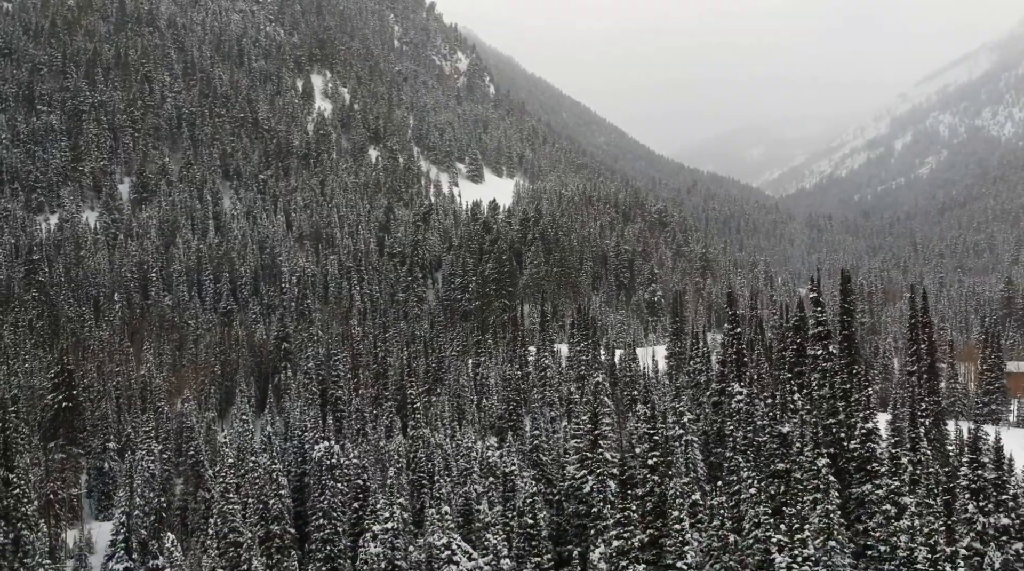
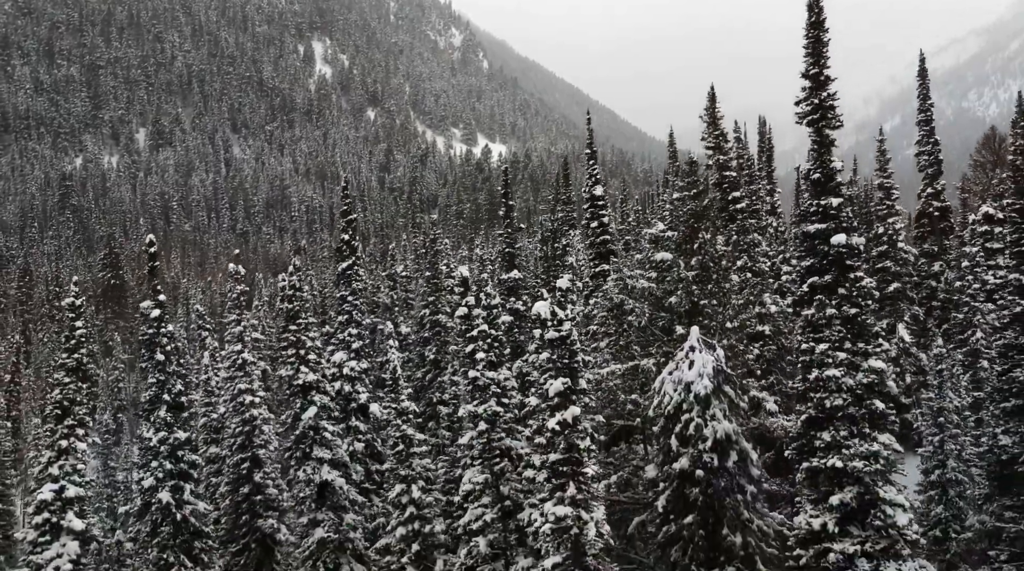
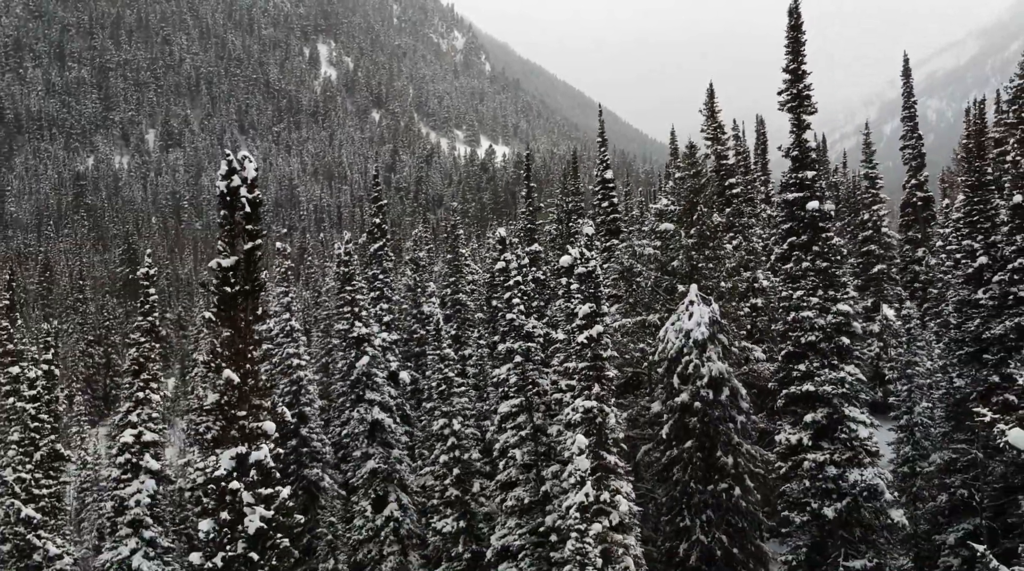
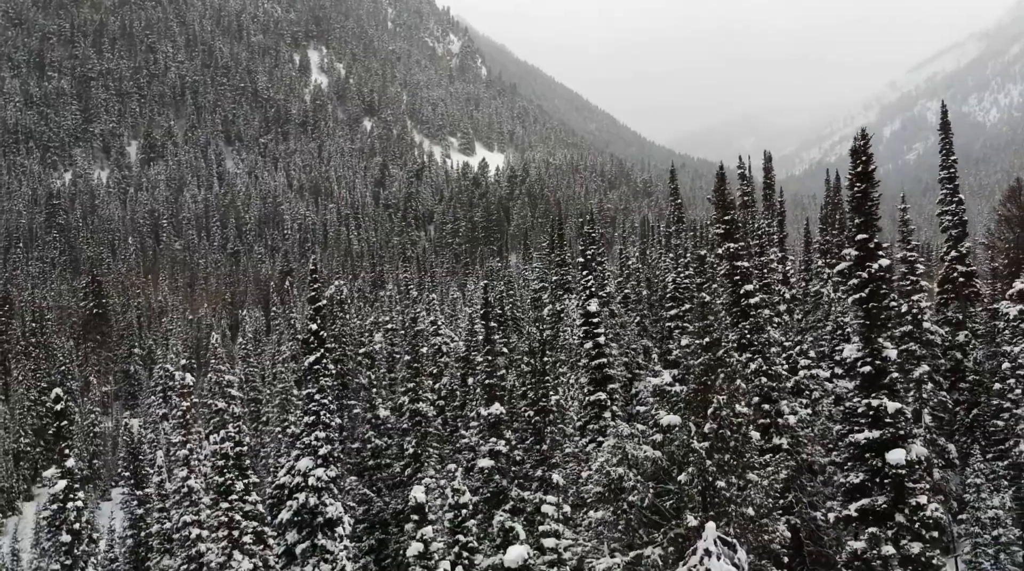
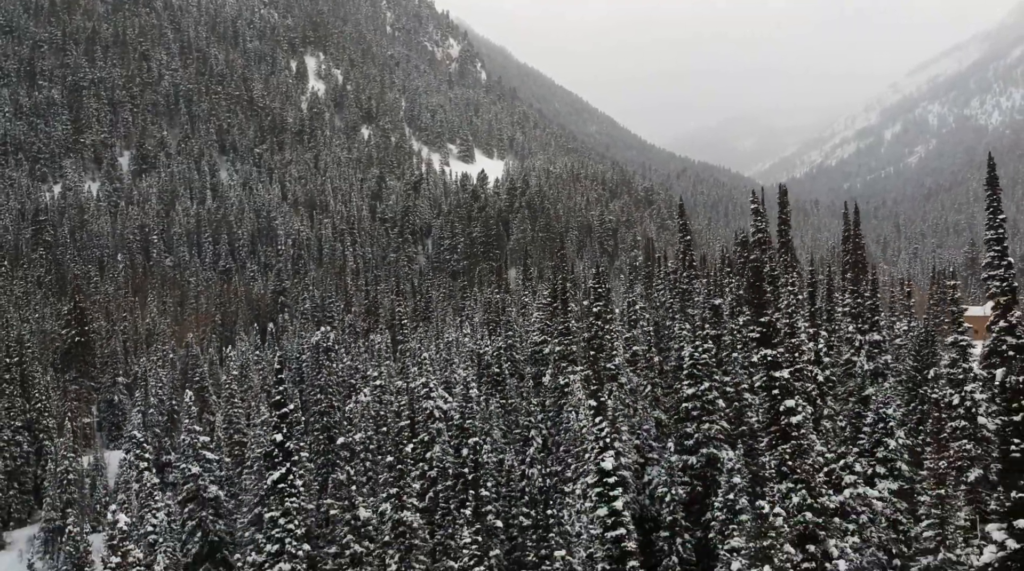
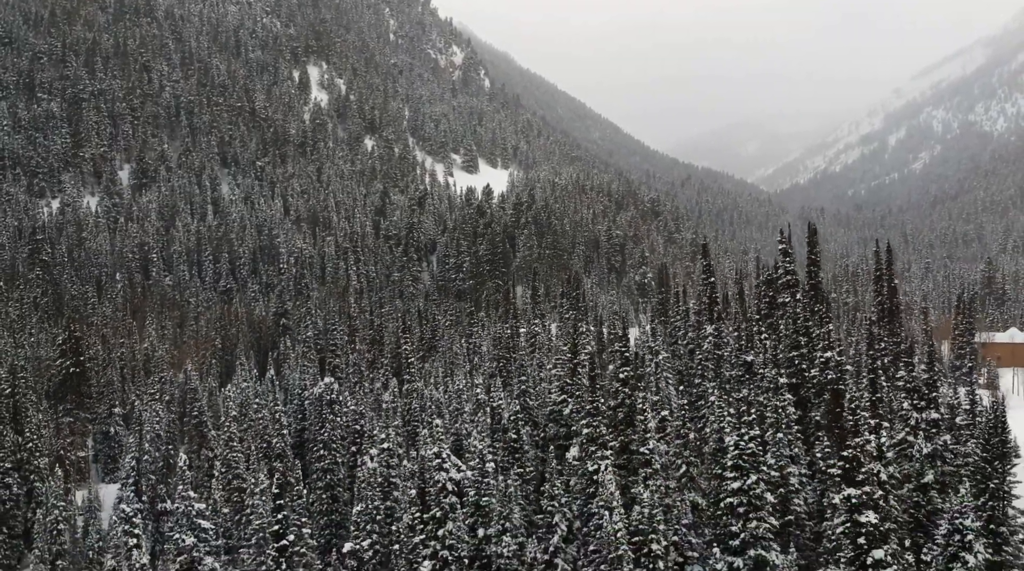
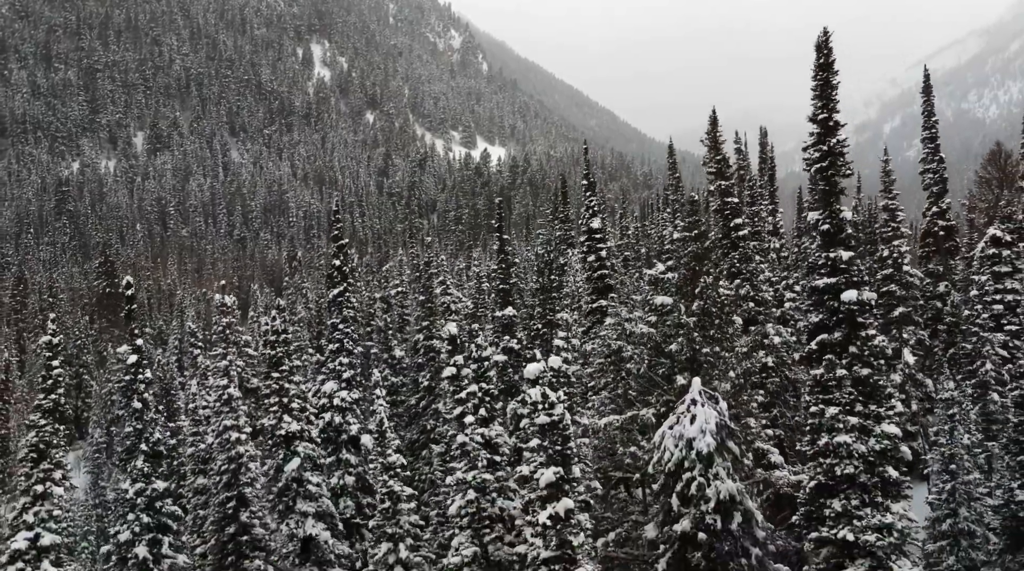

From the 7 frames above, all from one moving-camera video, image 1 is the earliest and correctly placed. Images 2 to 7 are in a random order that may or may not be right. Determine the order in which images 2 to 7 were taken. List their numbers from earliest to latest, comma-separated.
6, 5, 4, 7, 2, 3
